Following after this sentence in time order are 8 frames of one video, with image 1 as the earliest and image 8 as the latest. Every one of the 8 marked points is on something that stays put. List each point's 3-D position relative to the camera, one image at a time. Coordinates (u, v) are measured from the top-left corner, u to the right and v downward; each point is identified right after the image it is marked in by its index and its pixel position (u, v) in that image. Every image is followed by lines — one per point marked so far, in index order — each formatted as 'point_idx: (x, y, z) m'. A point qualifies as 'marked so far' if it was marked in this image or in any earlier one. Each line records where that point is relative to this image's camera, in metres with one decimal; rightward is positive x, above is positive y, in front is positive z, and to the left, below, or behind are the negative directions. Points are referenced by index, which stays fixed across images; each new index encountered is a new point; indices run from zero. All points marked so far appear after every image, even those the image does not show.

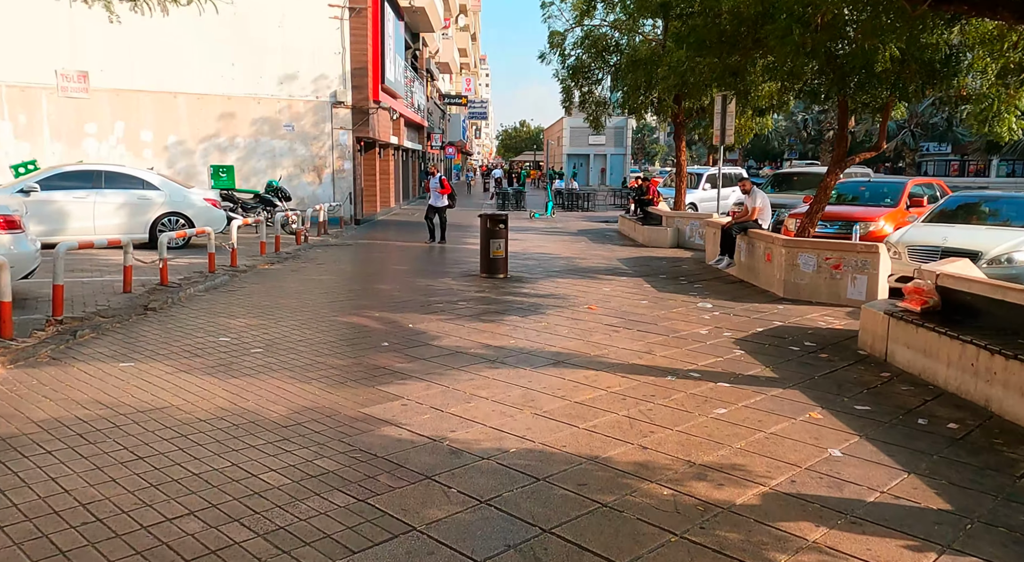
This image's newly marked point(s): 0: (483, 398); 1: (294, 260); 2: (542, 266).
0: (-0.2, -0.8, +5.2) m
1: (-3.5, +0.3, +12.7) m
2: (+0.5, +0.2, +12.7) m
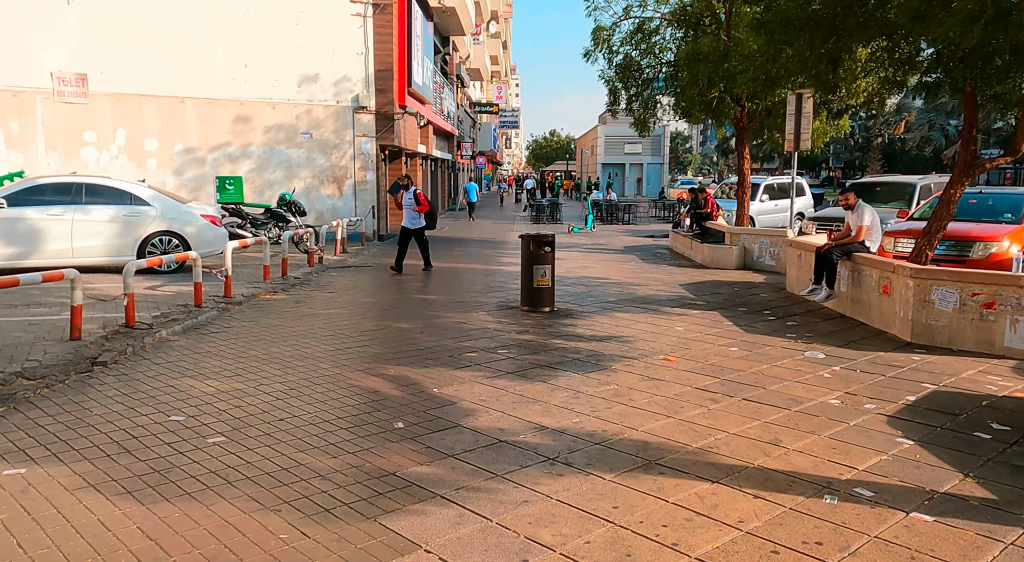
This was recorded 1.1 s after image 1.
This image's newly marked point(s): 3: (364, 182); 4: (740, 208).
0: (+0.2, -1.1, +3.2) m
1: (-2.9, -0.1, +10.9) m
2: (+1.1, -0.2, +10.7) m
3: (-3.6, +2.4, +19.0) m
4: (+4.8, +1.5, +16.4) m
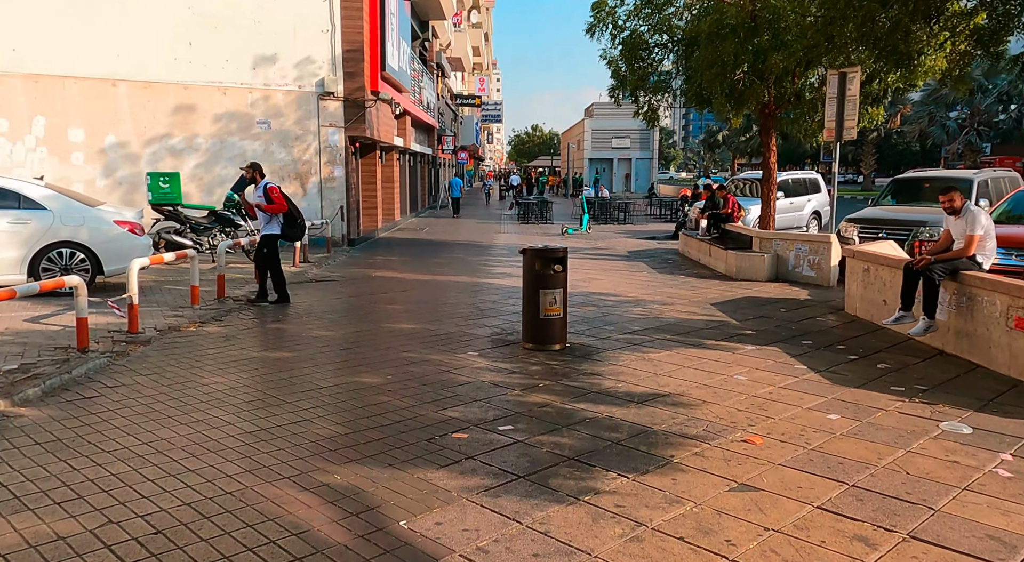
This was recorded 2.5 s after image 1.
0: (+0.3, -1.4, +1.0) m
1: (-3.0, -0.3, +8.6) m
2: (+1.1, -0.4, +8.5) m
3: (-3.8, +2.2, +16.6) m
4: (+4.6, +1.3, +14.3) m
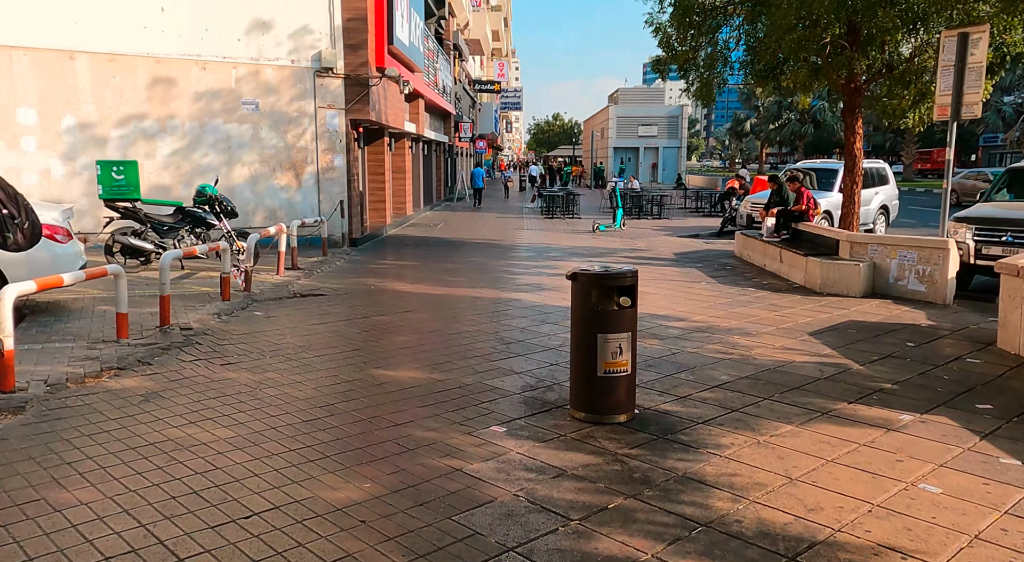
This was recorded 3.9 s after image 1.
0: (+0.4, -1.7, -1.3) m
1: (-2.7, -0.5, +6.4) m
2: (+1.4, -0.7, +6.2) m
3: (-3.3, +2.1, +14.4) m
4: (+5.1, +1.2, +11.8) m
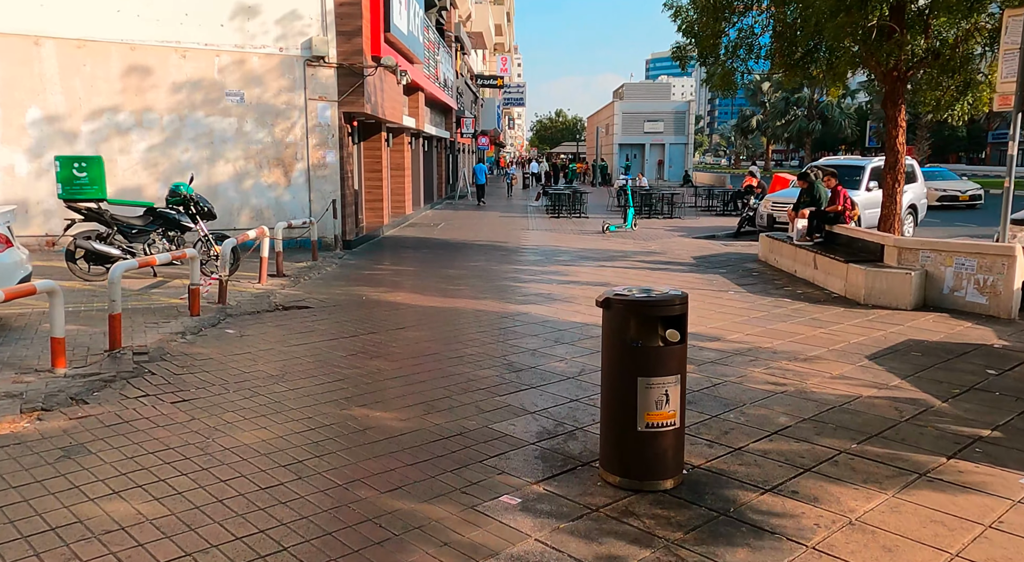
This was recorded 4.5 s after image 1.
0: (+0.5, -1.8, -2.4) m
1: (-2.6, -0.7, +5.3) m
2: (+1.4, -0.8, +5.1) m
3: (-3.2, +2.0, +13.3) m
4: (+5.2, +1.1, +10.8) m
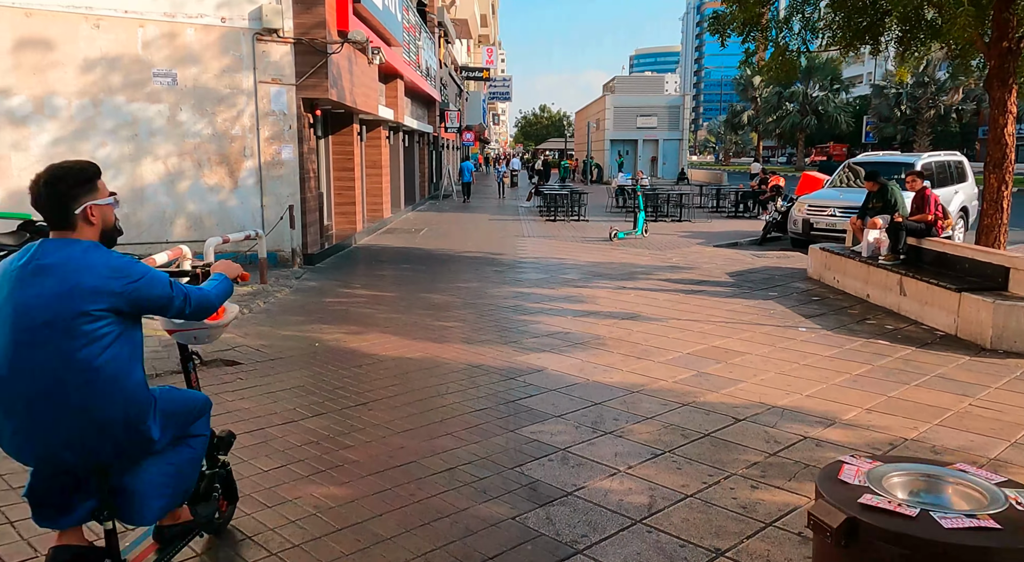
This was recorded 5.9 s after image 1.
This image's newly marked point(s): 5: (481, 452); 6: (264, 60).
0: (+0.8, -2.2, -4.8) m
1: (-2.5, -1.0, +2.9) m
2: (+1.6, -1.1, +2.7) m
3: (-3.3, +1.6, +10.8) m
4: (+5.2, +0.7, +8.5) m
5: (-0.2, -0.9, +4.3) m
6: (-3.3, +3.0, +10.6) m
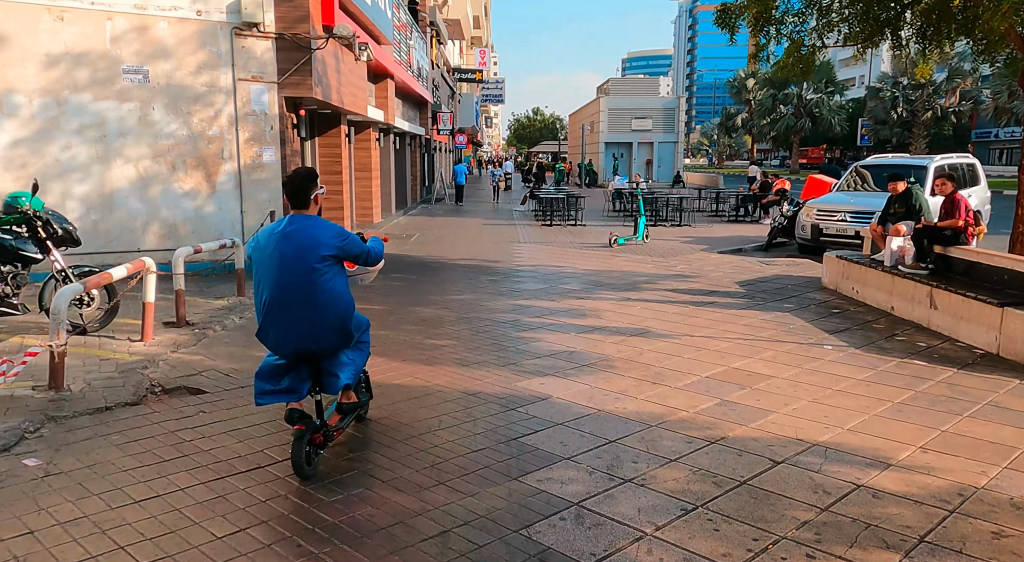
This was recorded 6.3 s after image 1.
0: (+0.9, -2.3, -5.4) m
1: (-2.4, -1.1, +2.2) m
2: (+1.6, -1.2, +2.1) m
3: (-3.3, +1.5, +10.1) m
4: (+5.2, +0.6, +7.9) m
5: (-0.1, -1.0, +3.6) m
6: (-3.4, +2.8, +9.9) m
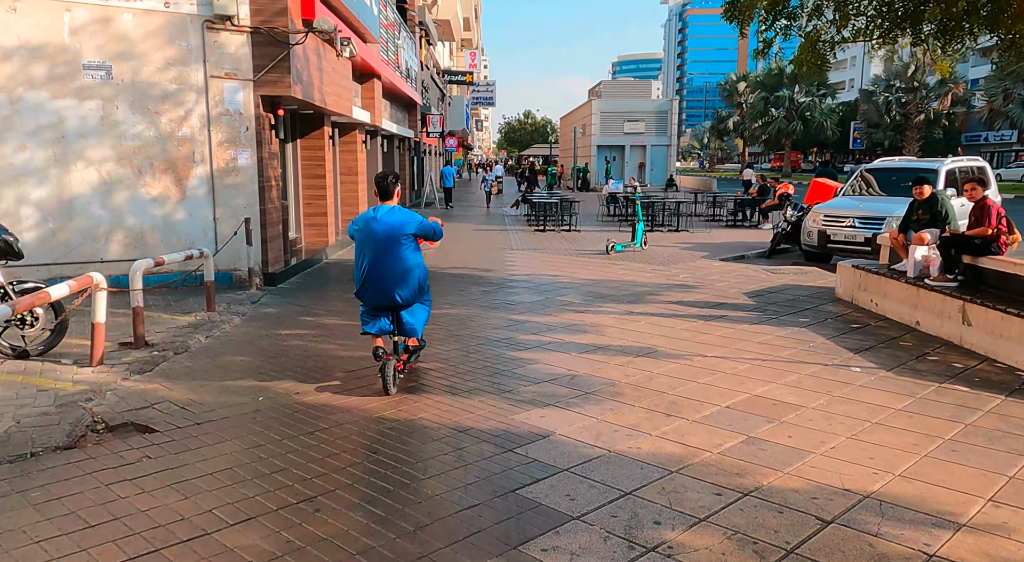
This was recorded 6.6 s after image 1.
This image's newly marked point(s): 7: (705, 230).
0: (+1.0, -2.4, -6.1) m
1: (-2.4, -1.3, +1.5) m
2: (+1.6, -1.3, +1.4) m
3: (-3.4, +1.3, +9.4) m
4: (+5.1, +0.5, +7.2) m
5: (-0.1, -1.1, +2.9) m
6: (-3.5, +2.7, +9.1) m
7: (+4.5, +1.2, +18.3) m
